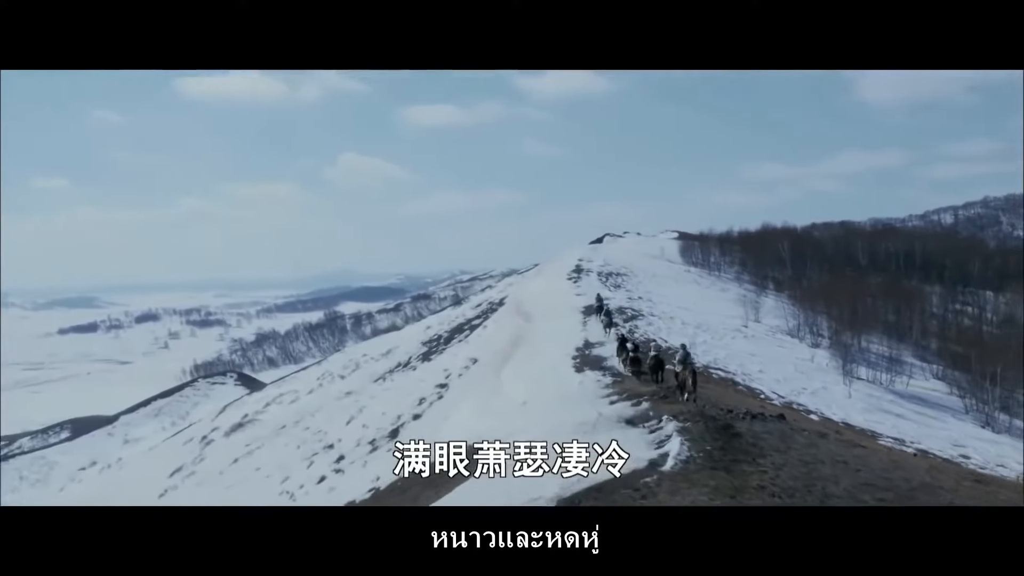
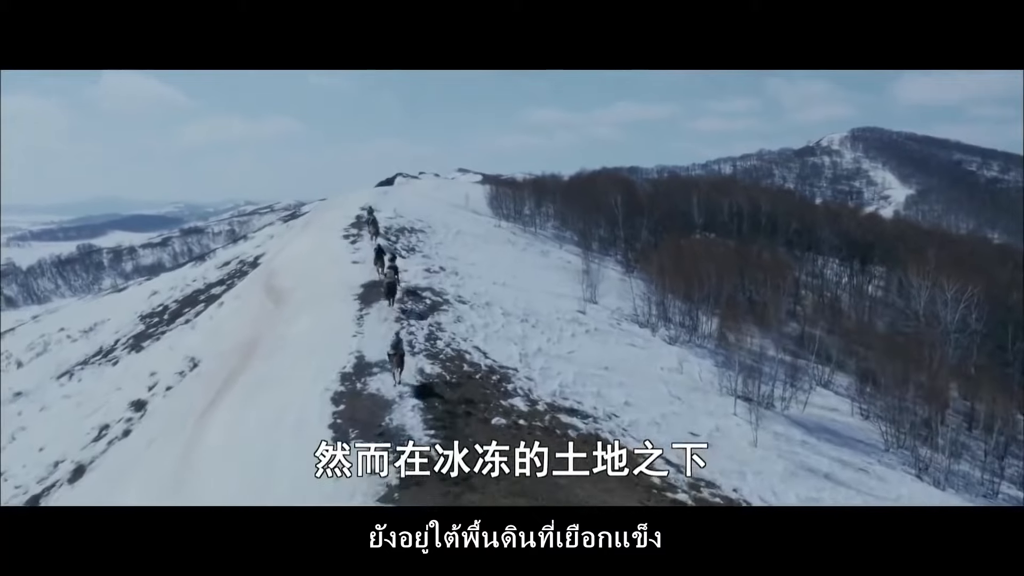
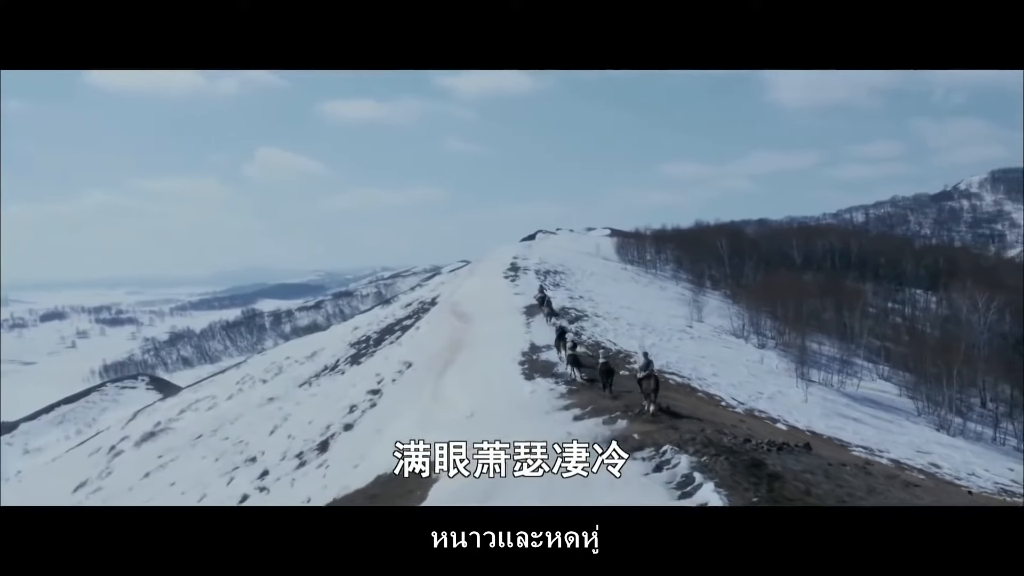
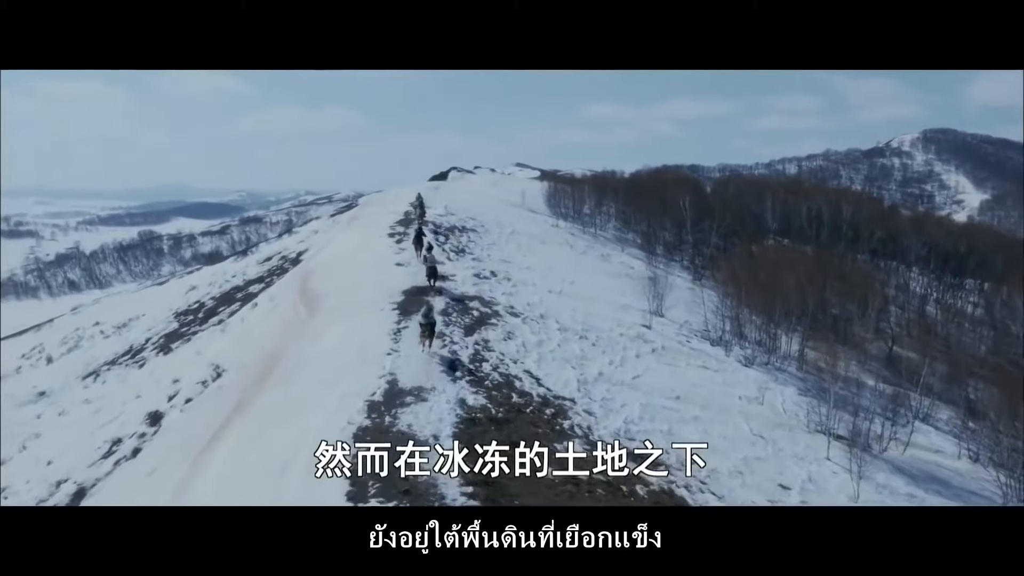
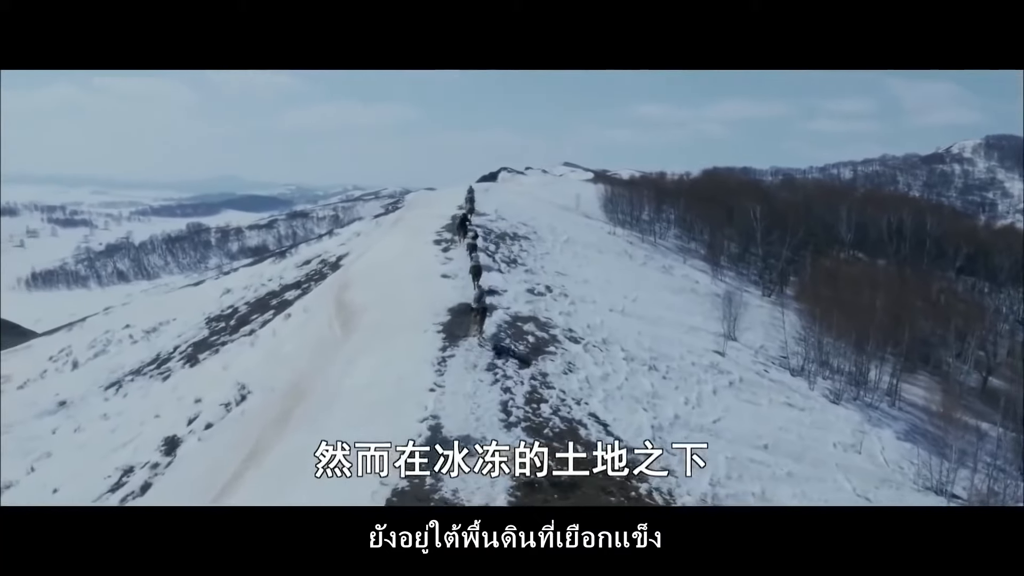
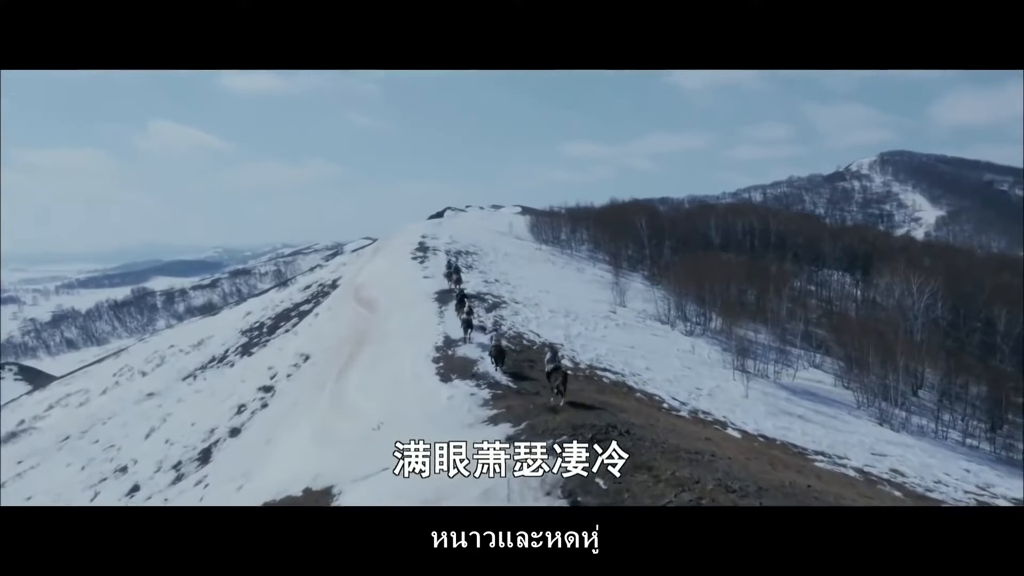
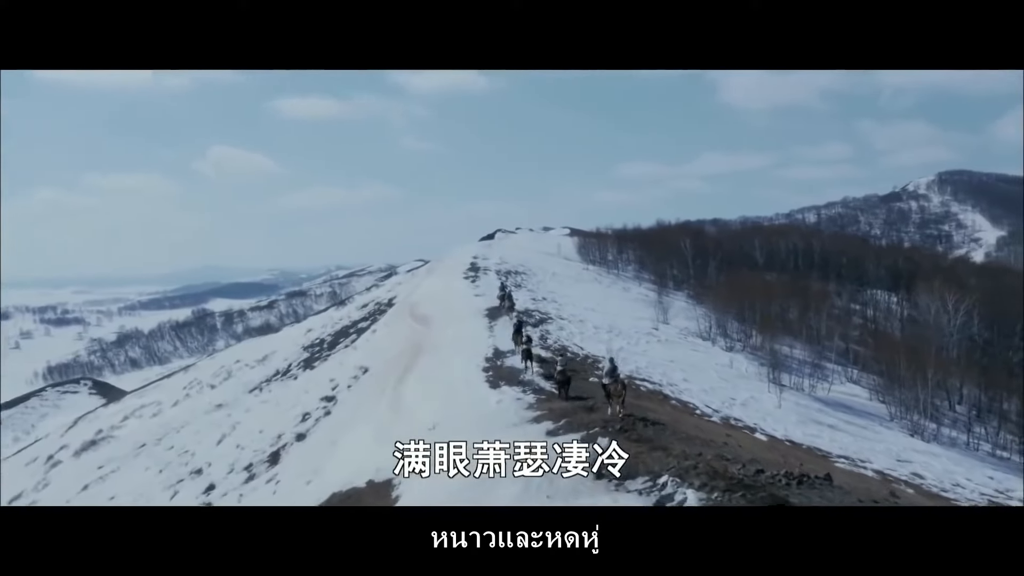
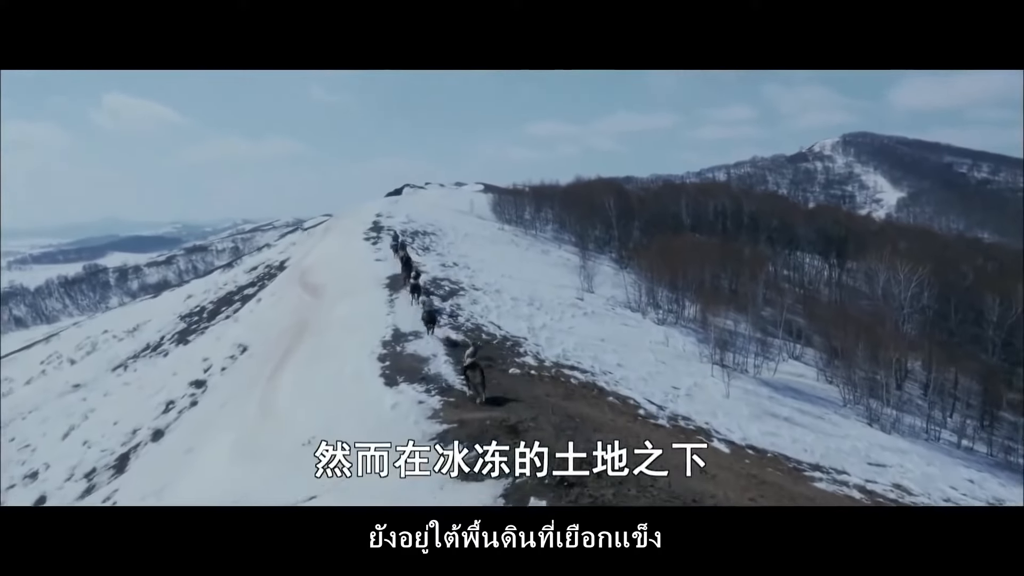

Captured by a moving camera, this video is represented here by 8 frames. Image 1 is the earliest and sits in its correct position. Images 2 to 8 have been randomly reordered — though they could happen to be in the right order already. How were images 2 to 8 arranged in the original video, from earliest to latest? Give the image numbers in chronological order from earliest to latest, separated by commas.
3, 7, 6, 8, 2, 4, 5
